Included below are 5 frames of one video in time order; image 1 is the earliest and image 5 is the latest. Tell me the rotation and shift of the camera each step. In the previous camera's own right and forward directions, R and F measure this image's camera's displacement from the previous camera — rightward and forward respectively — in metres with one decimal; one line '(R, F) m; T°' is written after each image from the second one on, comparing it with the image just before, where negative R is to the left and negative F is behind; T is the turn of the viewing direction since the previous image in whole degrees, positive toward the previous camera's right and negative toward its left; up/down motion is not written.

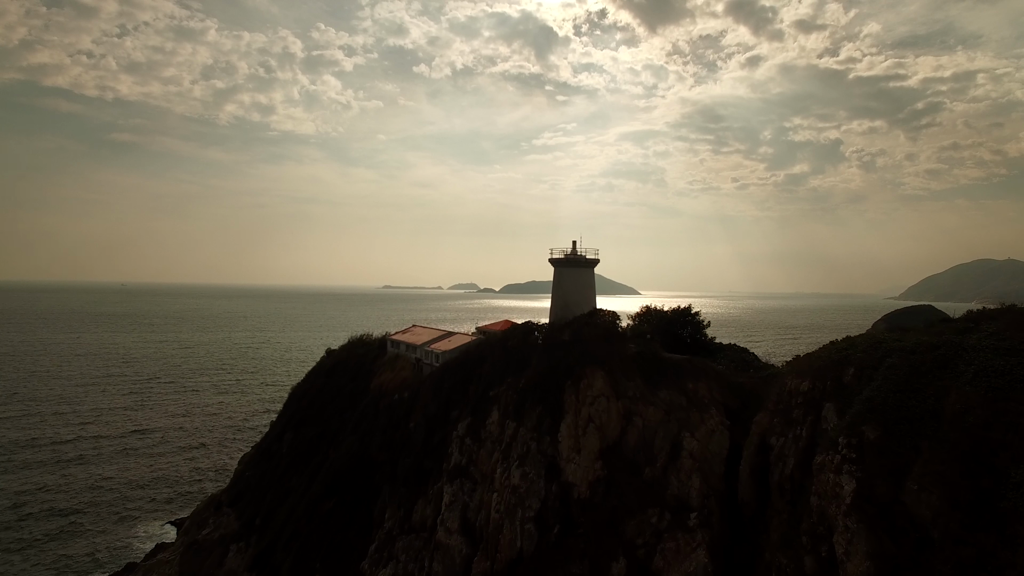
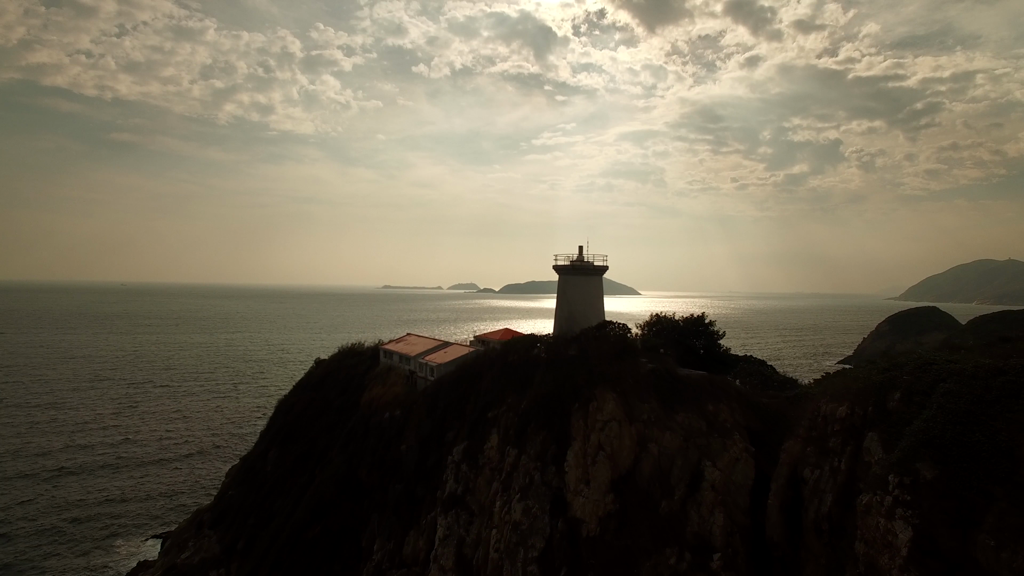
(0.0, +1.5) m; 0°
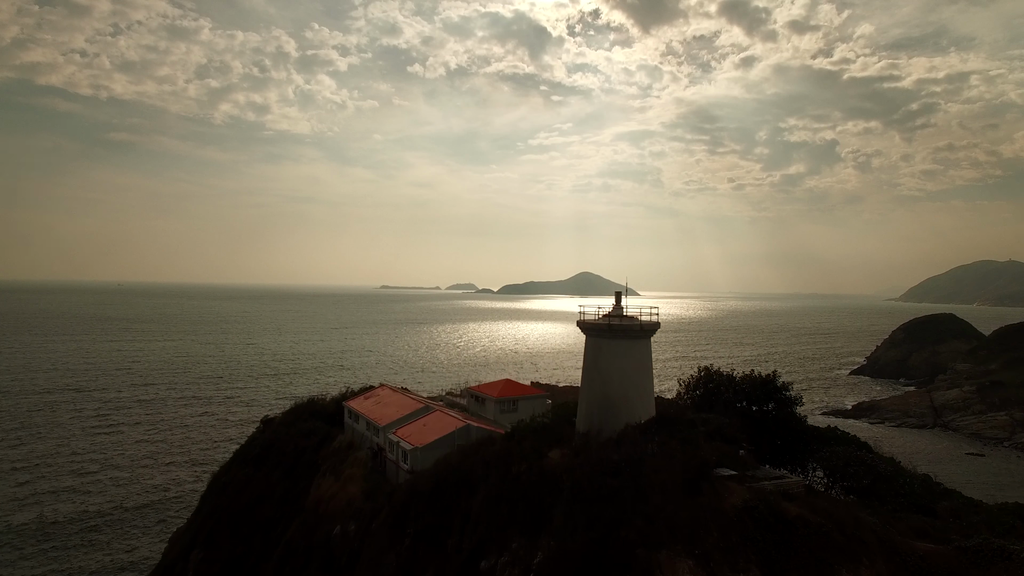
(-1.6, +4.1) m; 0°
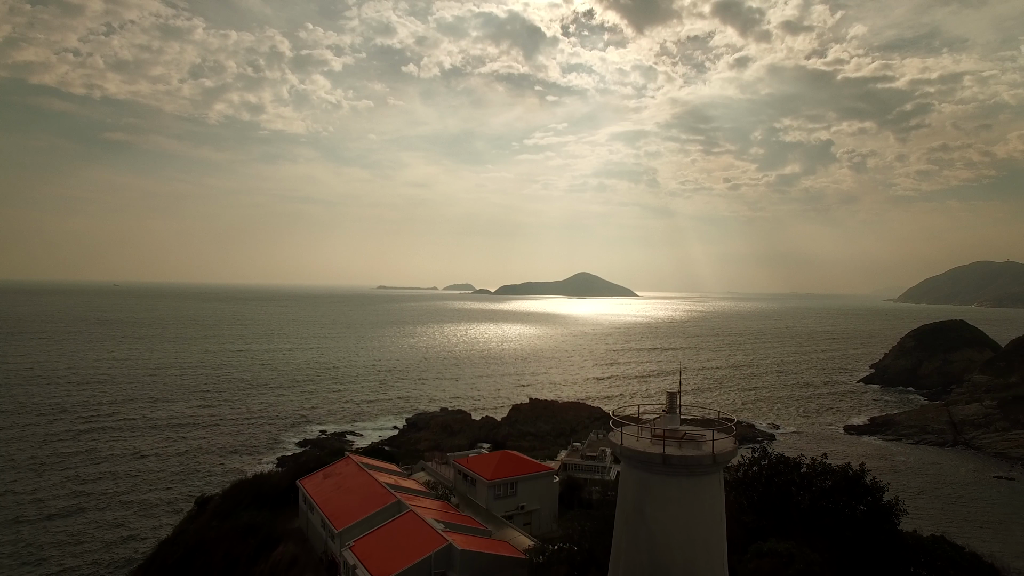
(-0.1, +5.4) m; 0°
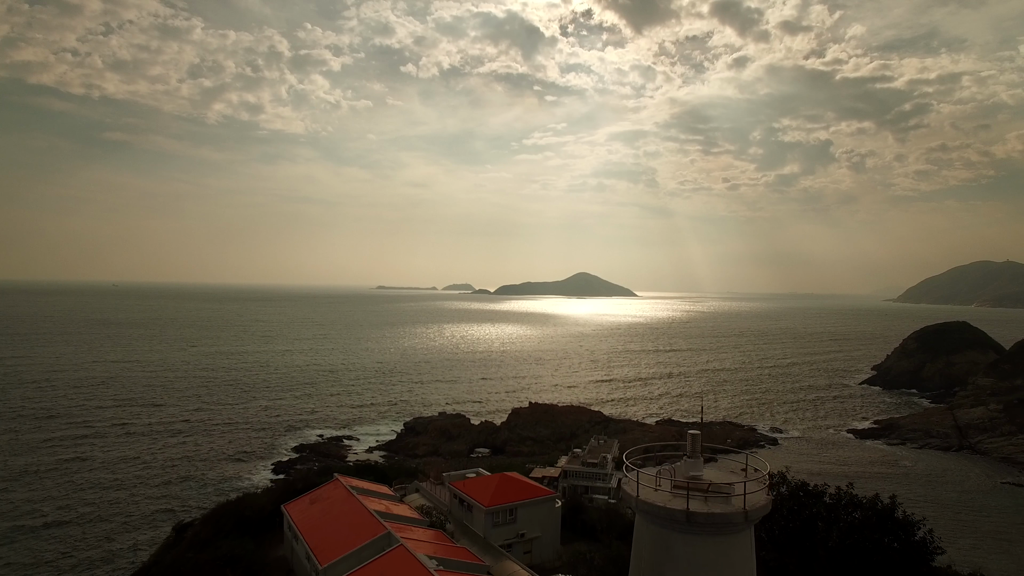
(0.0, +1.3) m; 0°
